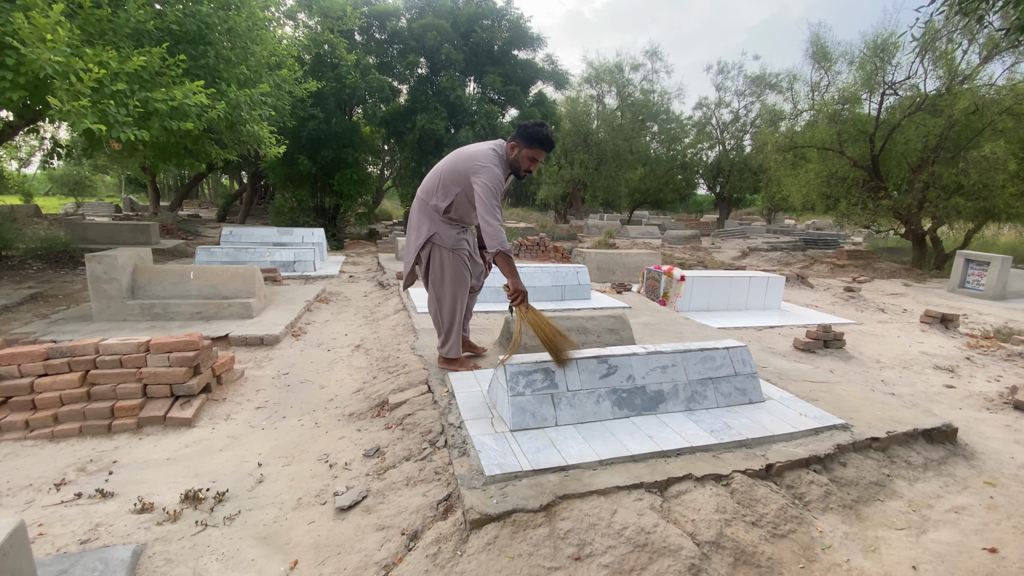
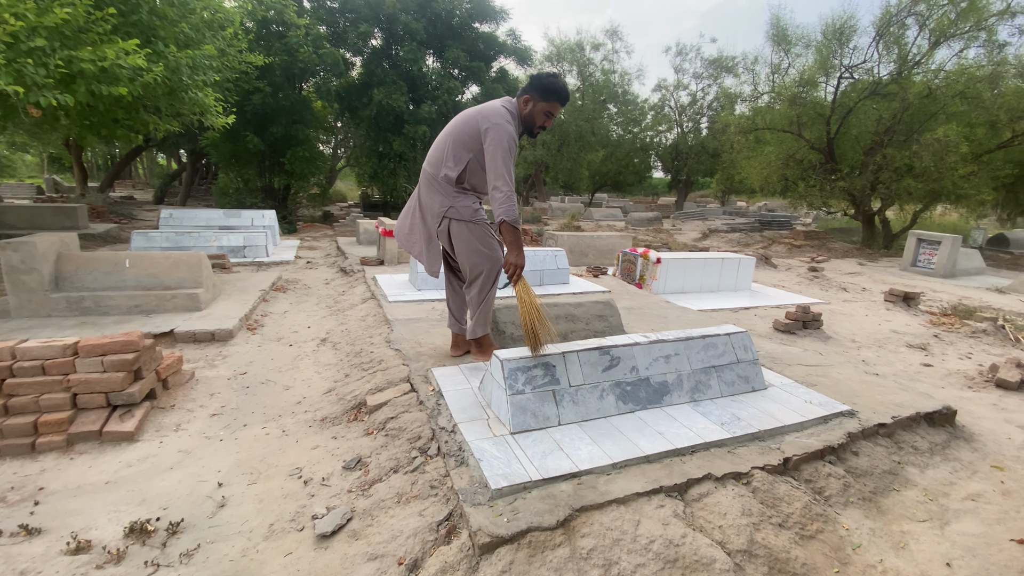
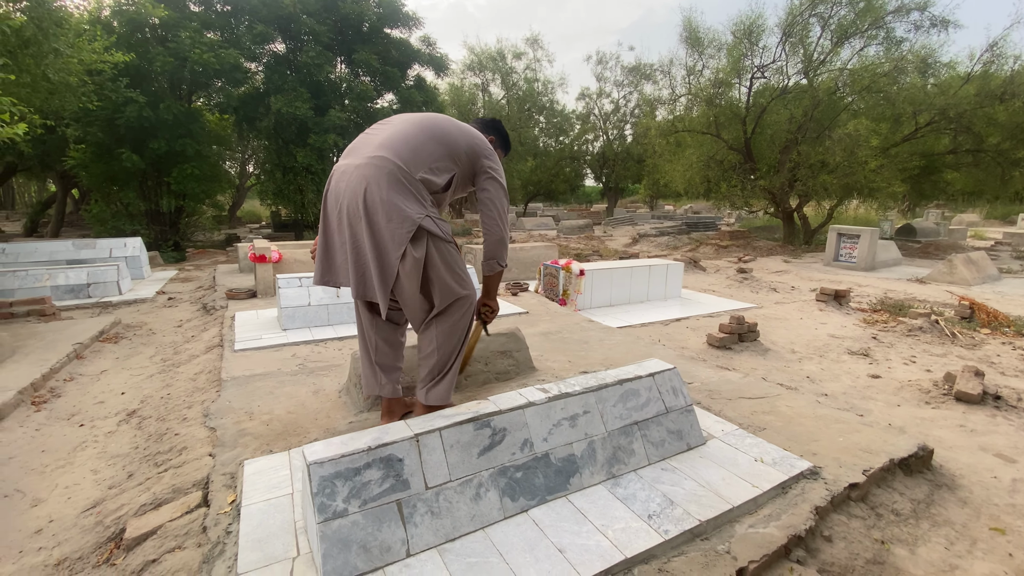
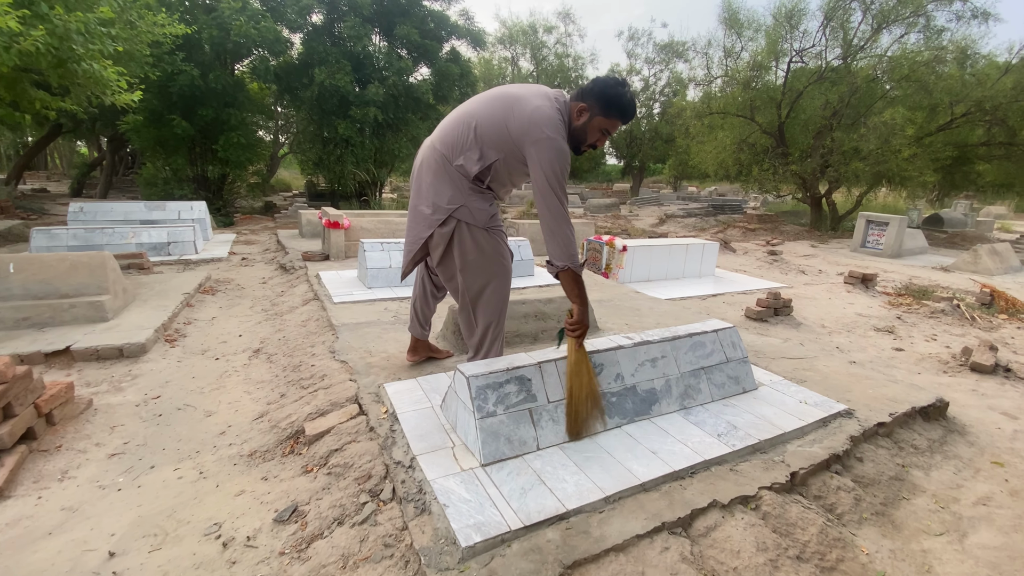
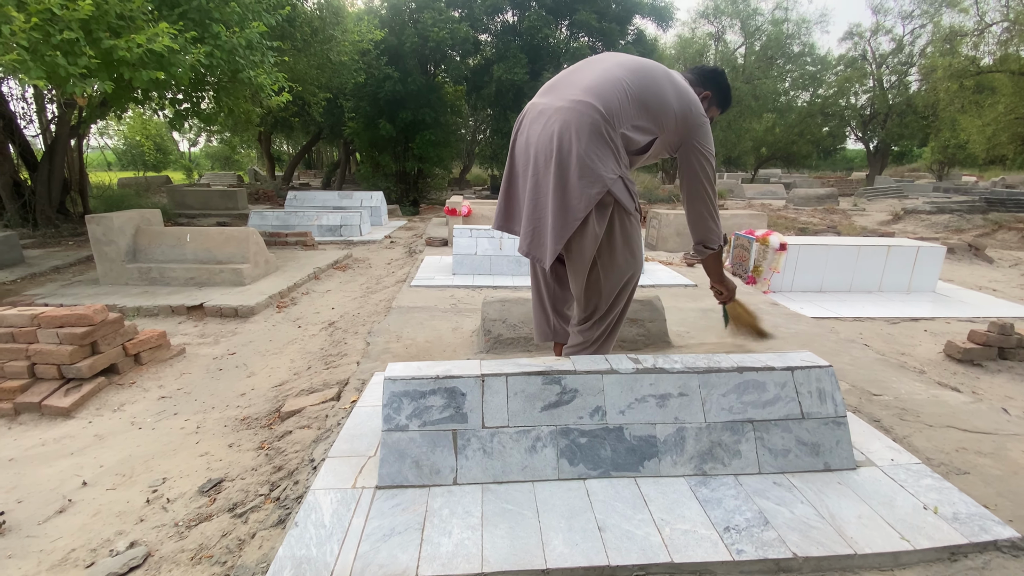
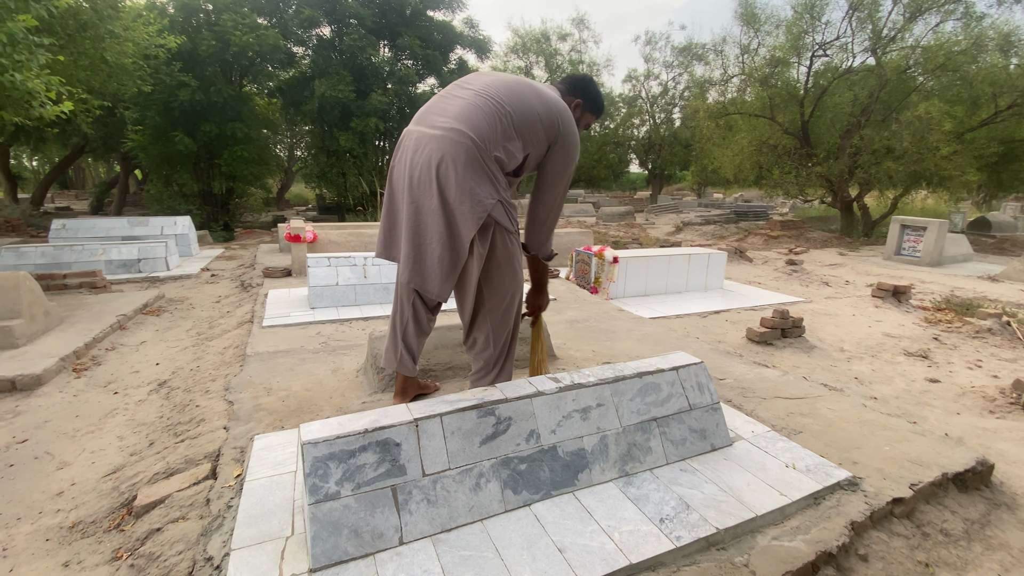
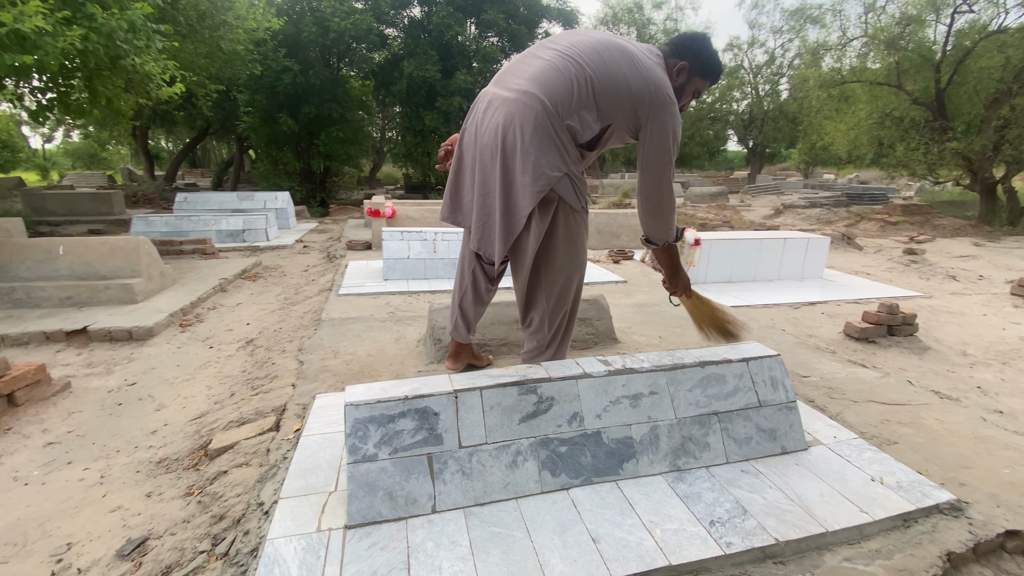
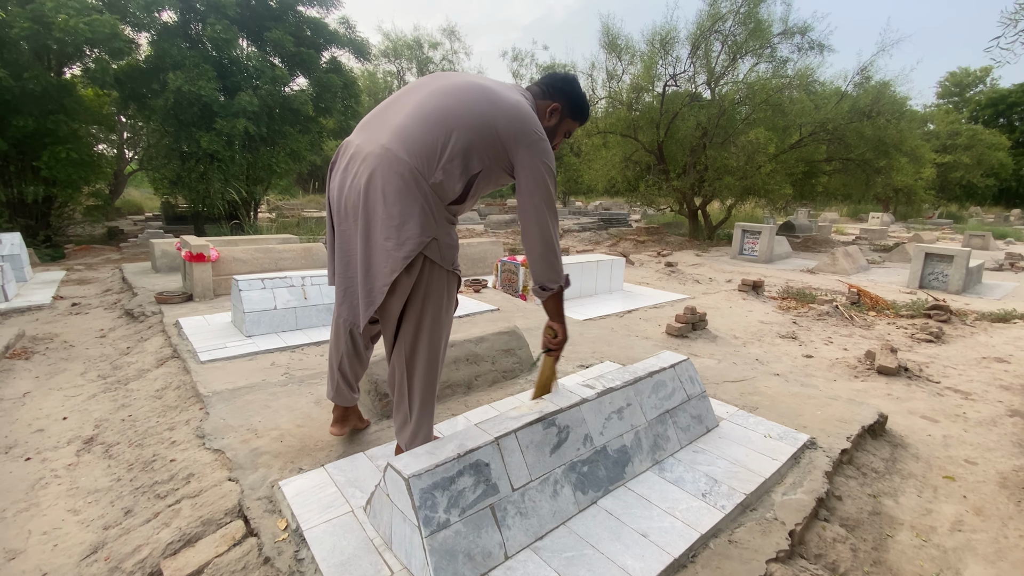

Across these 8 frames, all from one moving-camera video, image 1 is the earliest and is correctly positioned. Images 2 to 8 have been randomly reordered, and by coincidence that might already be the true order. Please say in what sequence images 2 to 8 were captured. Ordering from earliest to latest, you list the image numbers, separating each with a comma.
2, 4, 8, 3, 6, 7, 5
